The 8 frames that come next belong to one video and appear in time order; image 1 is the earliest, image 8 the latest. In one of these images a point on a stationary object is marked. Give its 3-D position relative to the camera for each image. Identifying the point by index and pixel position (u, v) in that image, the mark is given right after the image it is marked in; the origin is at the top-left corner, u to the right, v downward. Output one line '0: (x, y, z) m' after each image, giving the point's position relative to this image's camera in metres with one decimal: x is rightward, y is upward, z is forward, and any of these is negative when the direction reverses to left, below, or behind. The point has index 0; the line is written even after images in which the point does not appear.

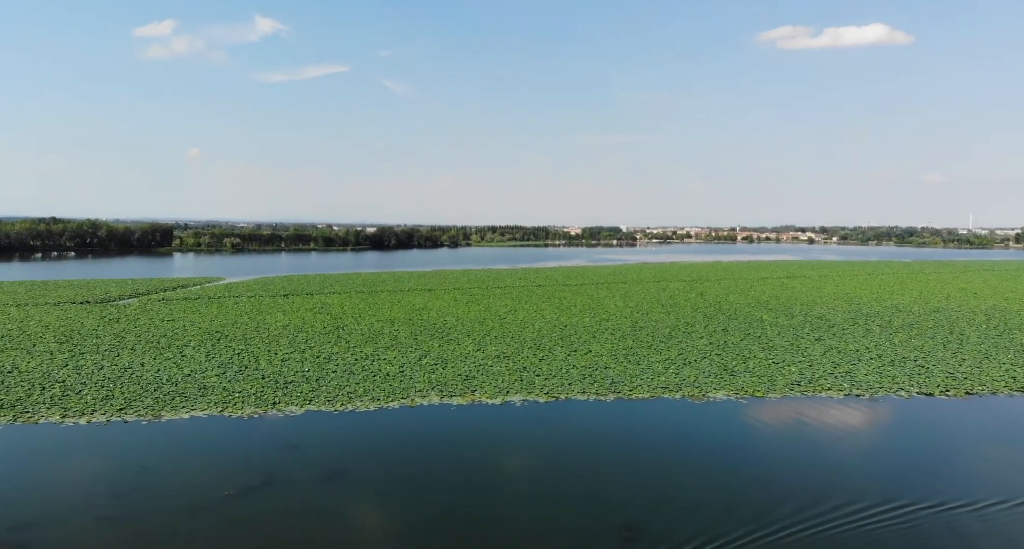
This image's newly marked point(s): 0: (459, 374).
0: (-0.8, -1.5, +10.1) m
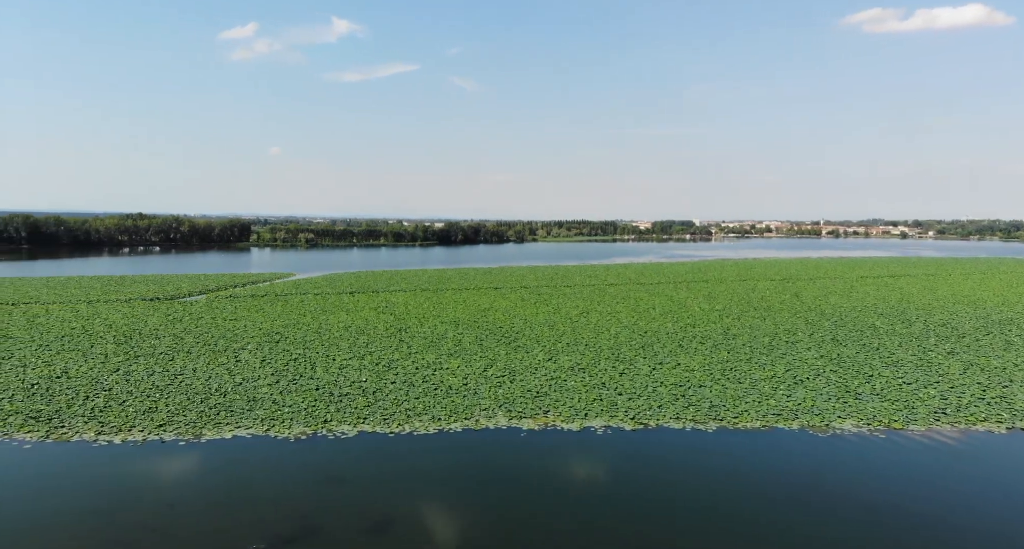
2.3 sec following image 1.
0: (+0.2, -1.5, +8.8) m
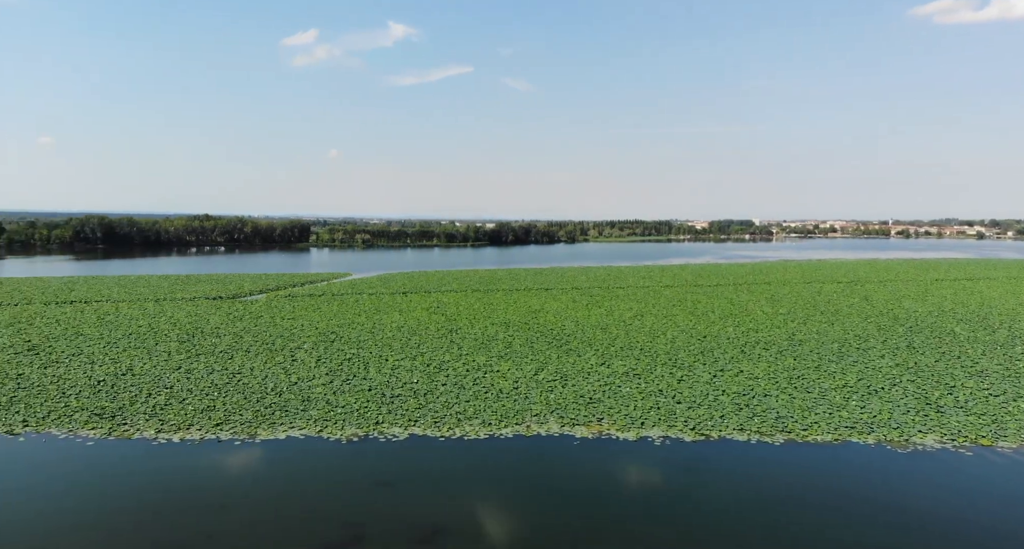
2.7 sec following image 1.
0: (+0.9, -1.5, +8.6) m
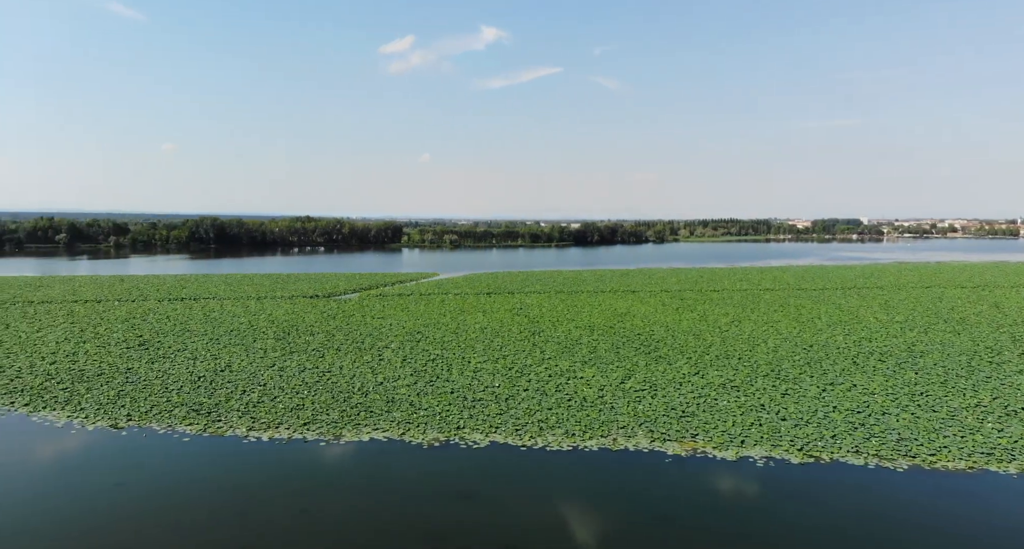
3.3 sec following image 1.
0: (+1.9, -1.6, +8.1) m
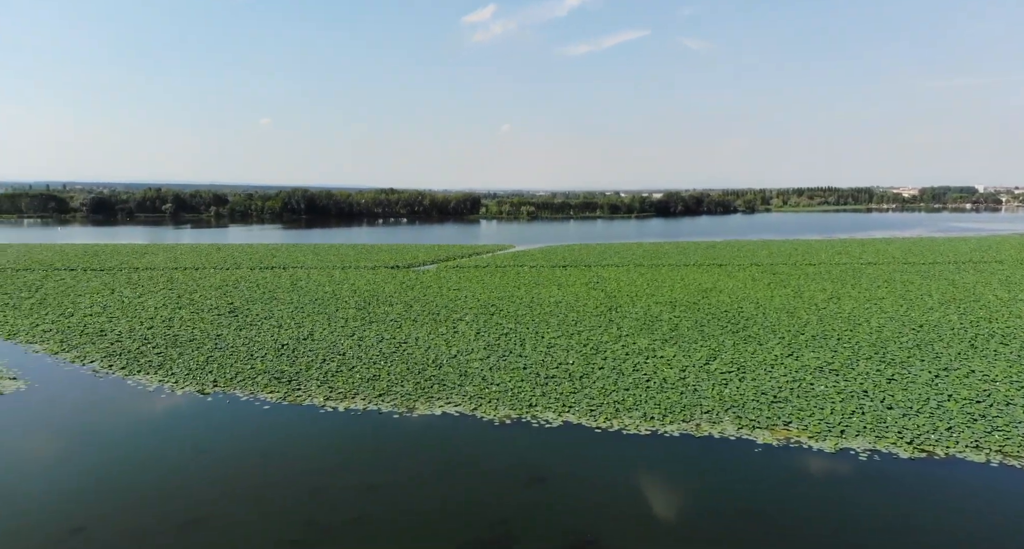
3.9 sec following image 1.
0: (+2.8, -1.3, +7.5) m
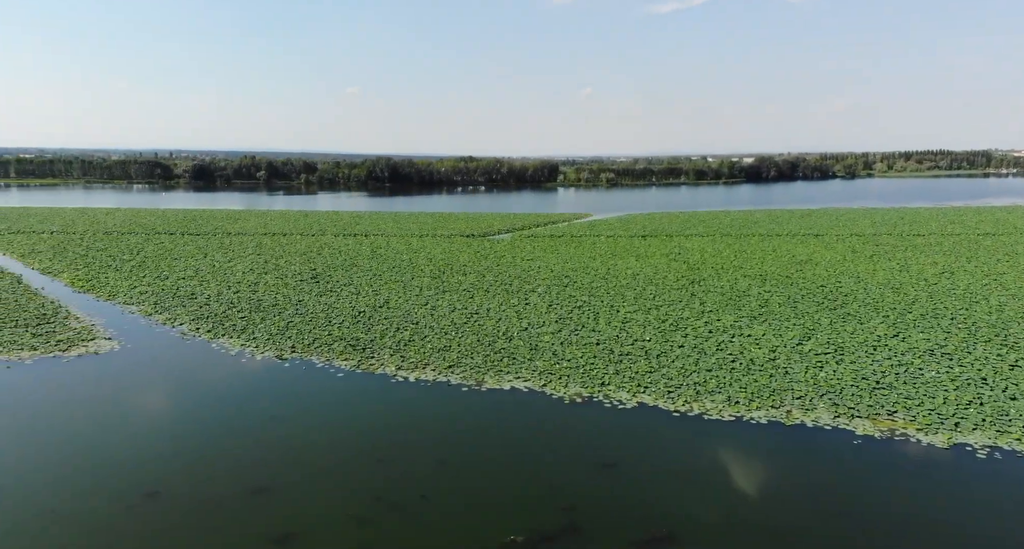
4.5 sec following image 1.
0: (+3.5, -1.0, +6.8) m
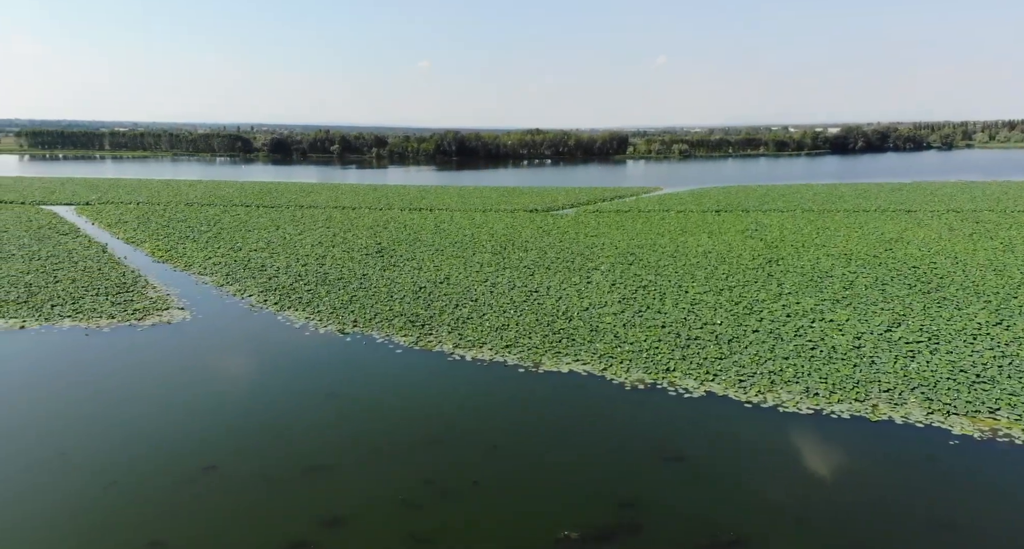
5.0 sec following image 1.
0: (+4.1, -0.8, +6.2) m
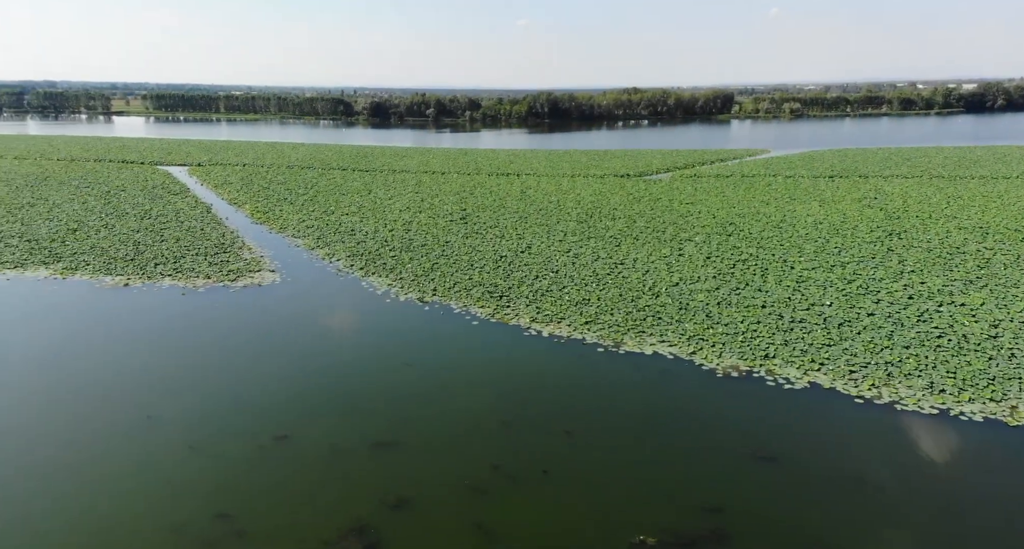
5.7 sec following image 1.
0: (+4.7, -0.7, +5.3) m
